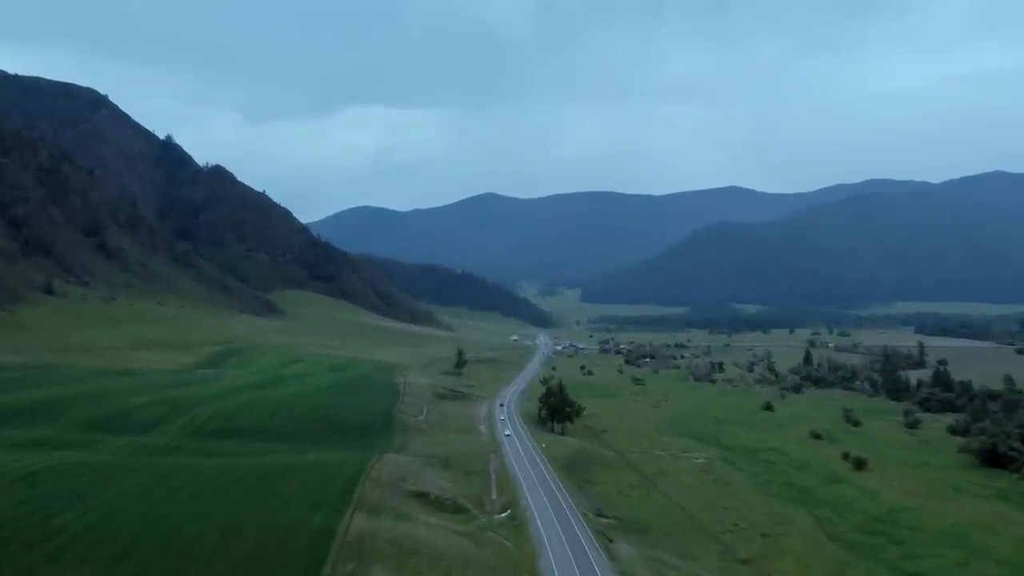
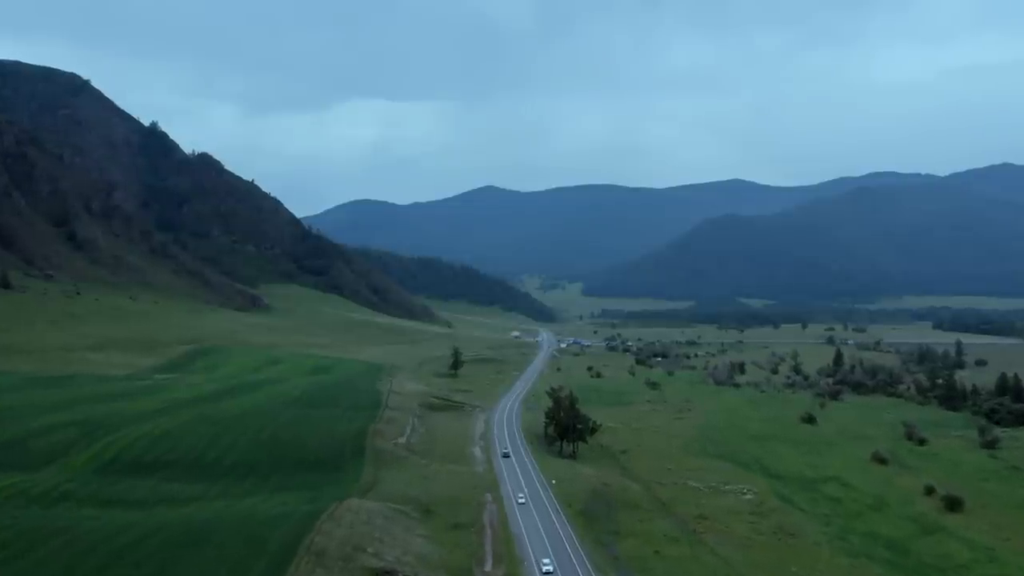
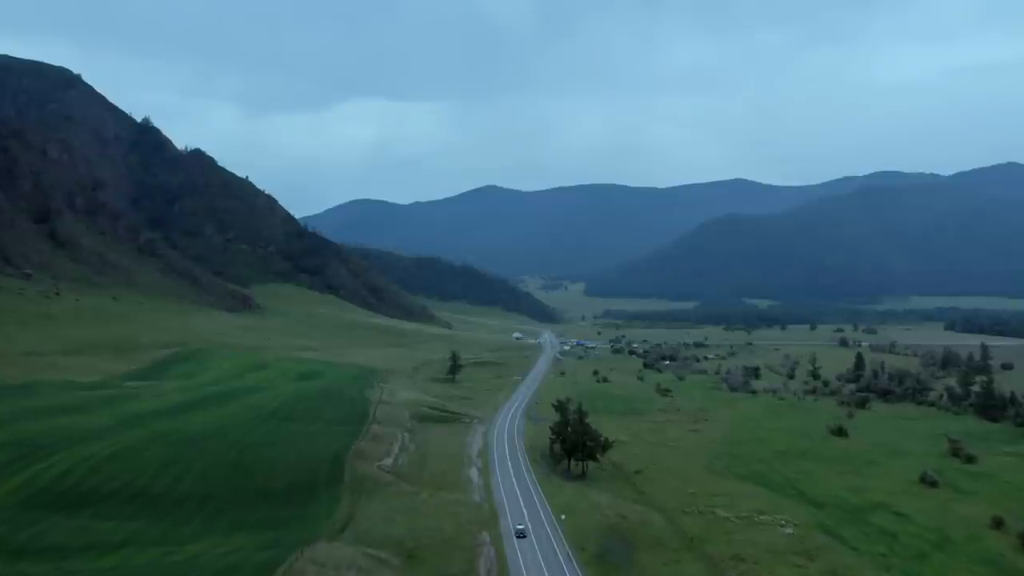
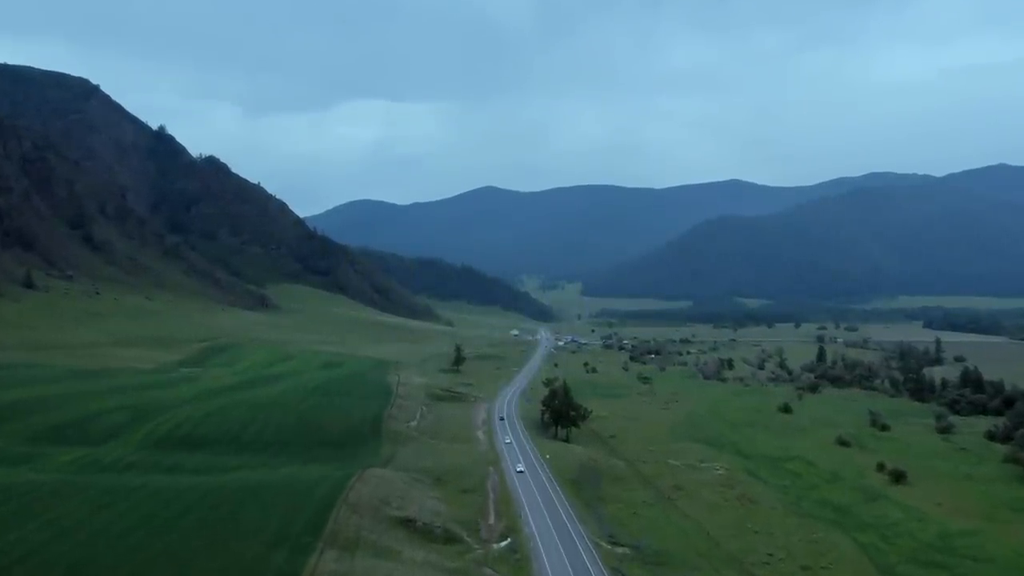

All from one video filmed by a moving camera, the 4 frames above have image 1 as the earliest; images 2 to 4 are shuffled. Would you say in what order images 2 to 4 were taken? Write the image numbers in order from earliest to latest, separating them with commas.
4, 2, 3
